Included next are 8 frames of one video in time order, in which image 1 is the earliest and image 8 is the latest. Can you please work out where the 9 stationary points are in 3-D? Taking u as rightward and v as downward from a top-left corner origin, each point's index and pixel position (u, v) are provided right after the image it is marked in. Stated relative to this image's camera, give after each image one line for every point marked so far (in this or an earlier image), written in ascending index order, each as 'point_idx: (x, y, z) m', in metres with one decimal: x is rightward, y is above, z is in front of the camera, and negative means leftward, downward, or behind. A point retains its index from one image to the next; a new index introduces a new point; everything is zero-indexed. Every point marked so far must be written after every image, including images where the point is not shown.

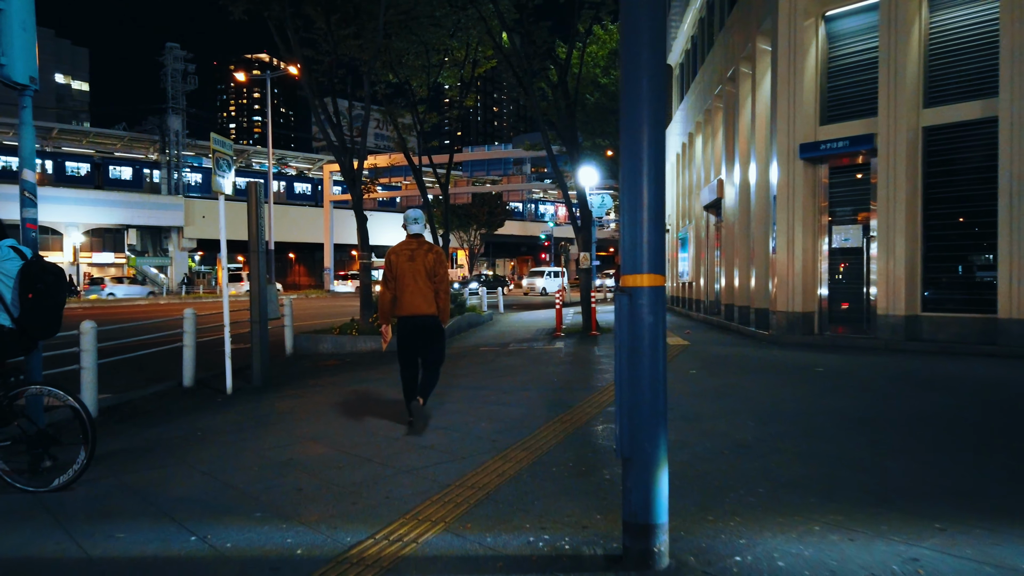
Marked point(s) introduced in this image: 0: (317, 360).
0: (-3.3, -1.2, +12.6) m
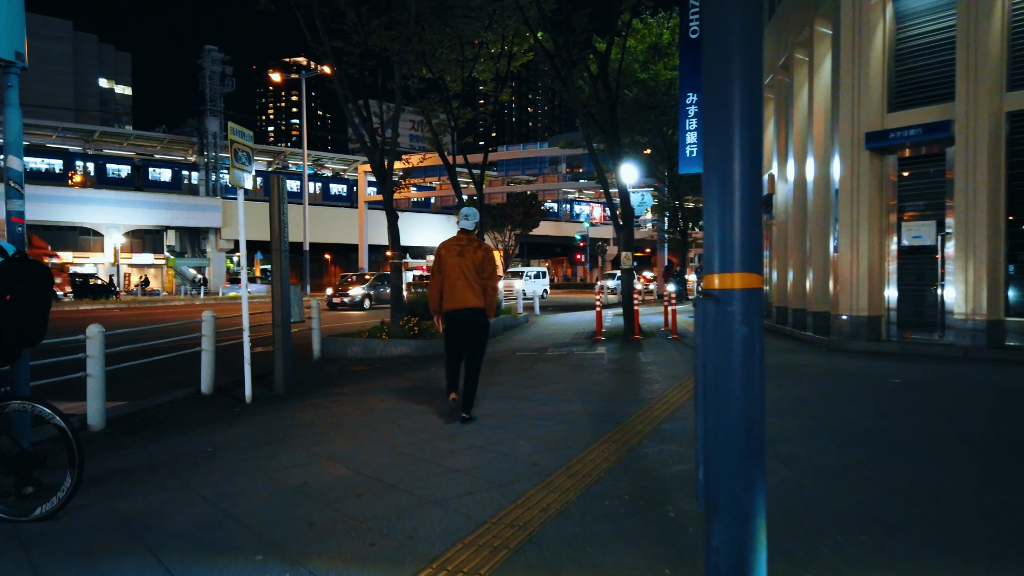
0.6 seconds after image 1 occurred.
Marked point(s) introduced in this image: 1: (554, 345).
0: (-2.7, -1.2, +11.9) m
1: (+0.8, -1.1, +14.2) m
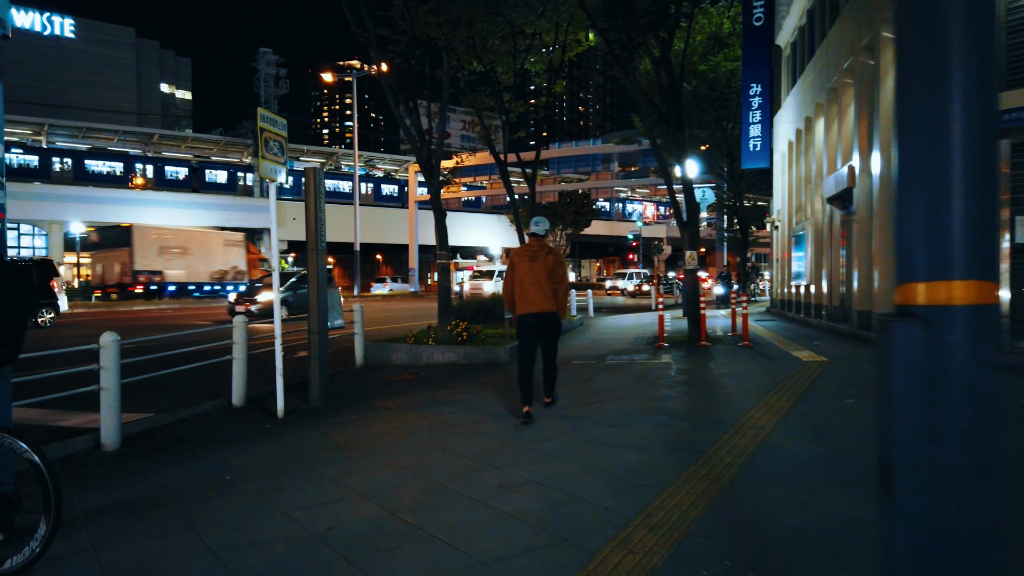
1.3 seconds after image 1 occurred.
0: (-1.8, -1.3, +11.1) m
1: (+1.8, -1.1, +13.1) m
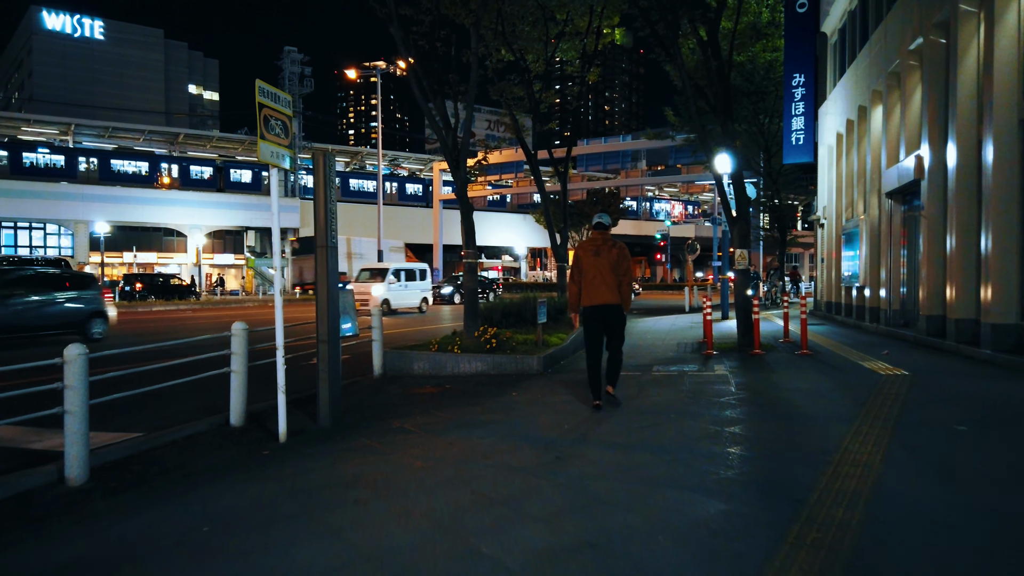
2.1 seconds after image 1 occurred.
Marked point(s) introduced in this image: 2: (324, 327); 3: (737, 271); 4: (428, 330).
0: (-1.4, -1.3, +9.9) m
1: (+2.3, -1.1, +11.8) m
2: (-1.9, -0.4, +7.5) m
3: (+4.1, +0.3, +13.8) m
4: (-1.9, -1.0, +17.0) m
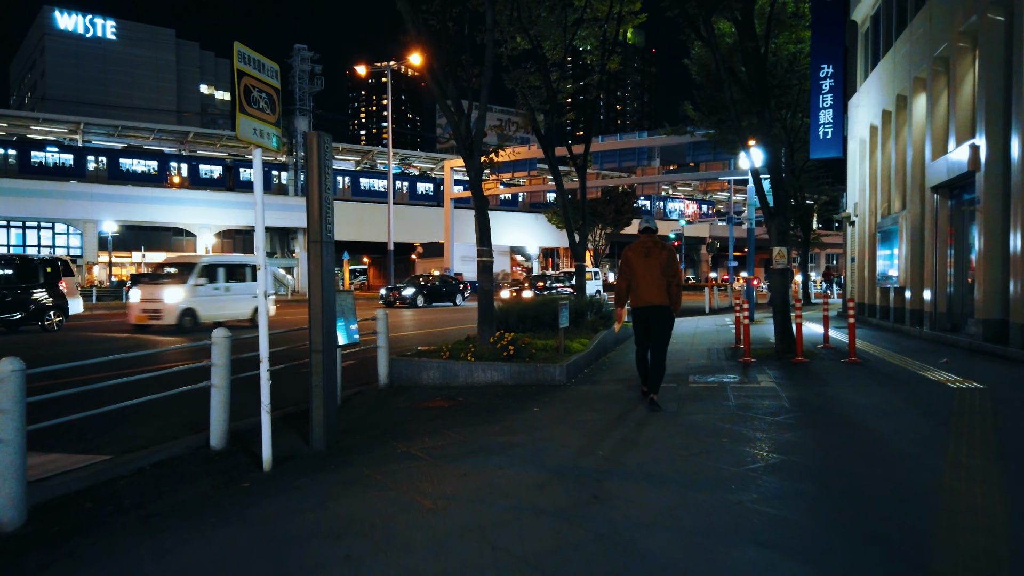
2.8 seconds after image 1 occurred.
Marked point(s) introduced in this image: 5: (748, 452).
0: (-1.1, -1.3, +8.9) m
1: (+2.6, -1.2, +10.7) m
2: (-1.7, -0.4, +6.5) m
3: (+4.4, +0.3, +12.7) m
4: (-1.6, -1.0, +16.0) m
5: (+2.0, -1.3, +6.3) m
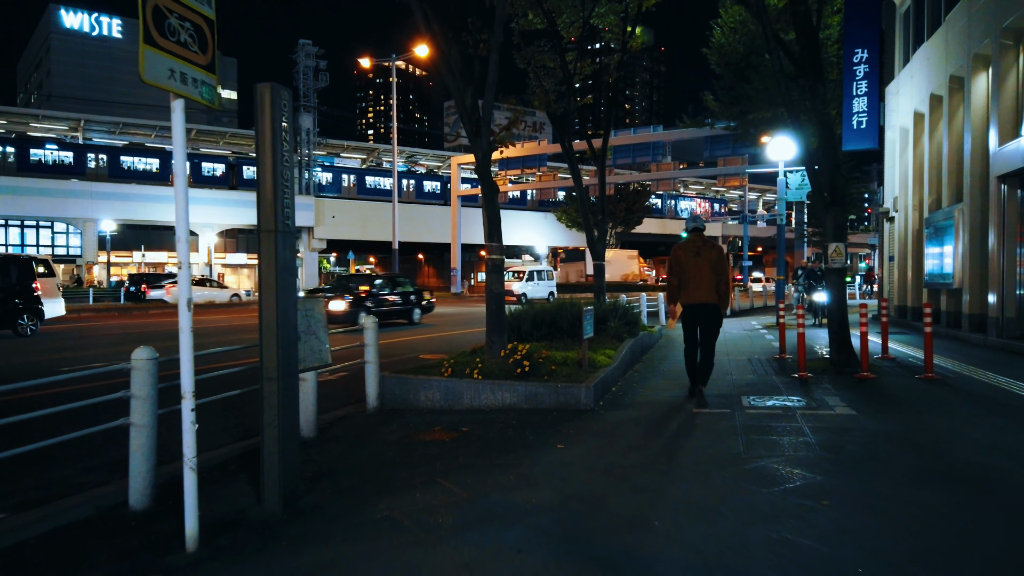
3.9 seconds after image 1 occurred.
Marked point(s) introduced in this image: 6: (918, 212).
0: (-1.0, -1.3, +7.2) m
1: (+2.8, -1.2, +9.0) m
2: (-1.5, -0.4, +4.8) m
3: (+4.6, +0.3, +10.9) m
4: (-1.3, -1.1, +14.3) m
5: (+2.1, -1.4, +4.6) m
6: (+10.5, +2.0, +19.6) m
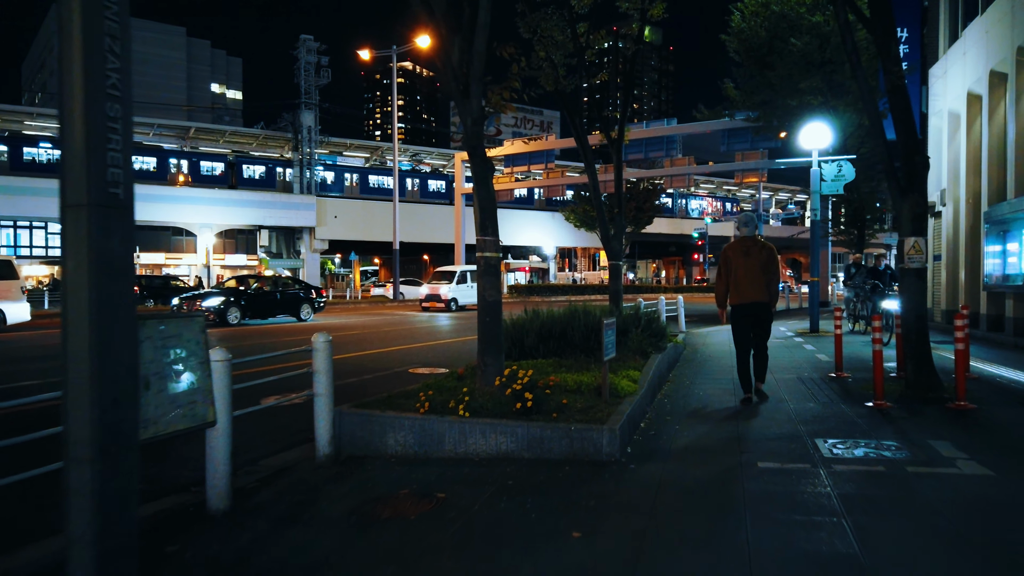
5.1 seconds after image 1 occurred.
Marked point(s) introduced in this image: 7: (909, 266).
0: (-1.0, -1.4, +5.2) m
1: (+2.7, -1.3, +6.9) m
2: (-1.6, -0.5, +2.8) m
3: (+4.6, +0.2, +8.8) m
4: (-1.3, -1.1, +12.3) m
5: (+2.0, -1.4, +2.5) m
6: (+10.6, +1.9, +17.5) m
7: (+4.6, +0.3, +8.8) m
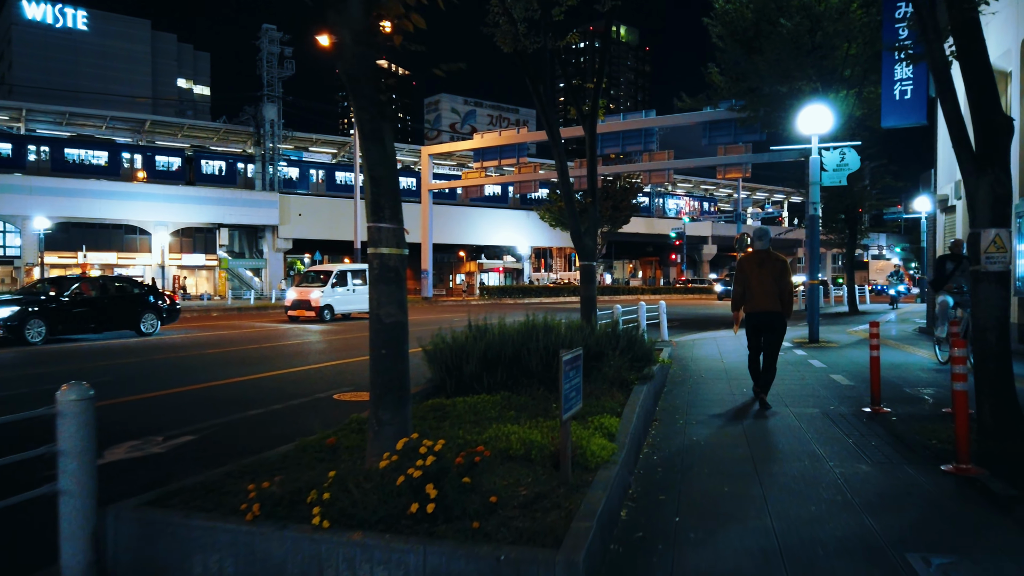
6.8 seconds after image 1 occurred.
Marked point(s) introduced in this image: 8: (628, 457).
0: (-1.5, -1.5, +2.6) m
1: (+2.2, -1.3, +4.5) m
2: (-2.0, -0.6, +0.2) m
3: (+4.0, +0.1, +6.5) m
4: (-2.0, -1.2, +9.7) m
5: (+1.6, -1.5, 0.0) m
6: (+9.7, +1.8, +15.3) m
7: (+4.0, +0.2, +6.4) m
8: (+0.8, -1.1, +5.1) m
